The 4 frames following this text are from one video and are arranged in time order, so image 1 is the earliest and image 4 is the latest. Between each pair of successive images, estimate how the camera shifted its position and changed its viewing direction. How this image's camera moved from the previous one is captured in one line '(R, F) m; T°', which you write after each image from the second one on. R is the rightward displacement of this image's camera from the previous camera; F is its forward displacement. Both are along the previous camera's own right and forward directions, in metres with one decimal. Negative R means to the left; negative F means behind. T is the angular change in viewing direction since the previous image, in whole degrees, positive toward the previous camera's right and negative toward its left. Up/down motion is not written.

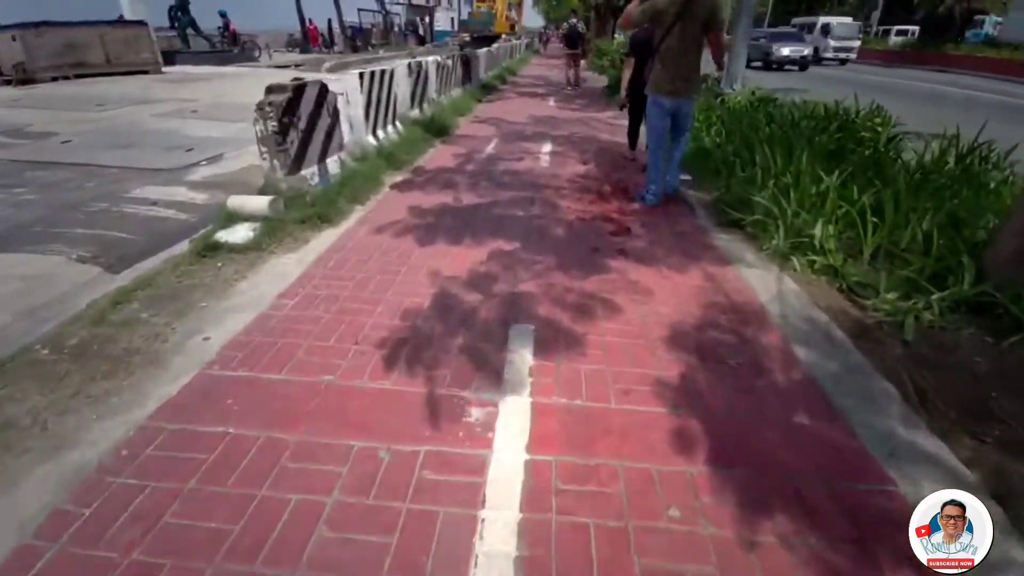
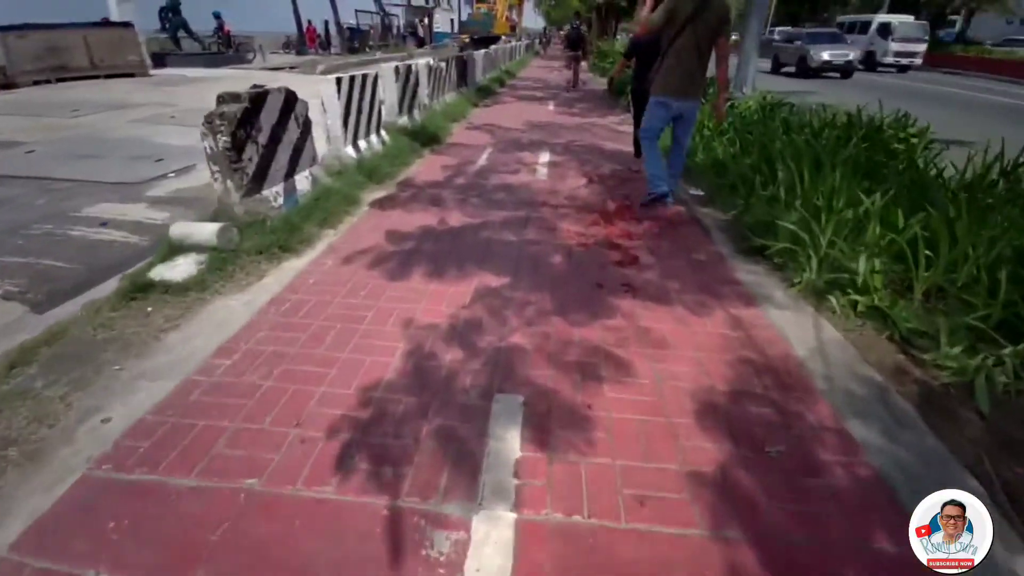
(+0.1, +1.3) m; 0°
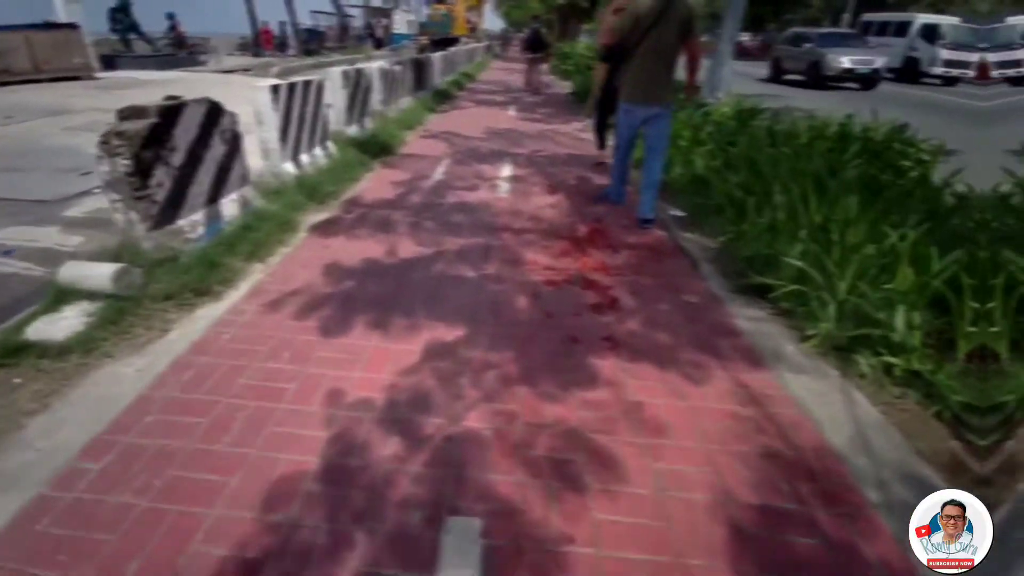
(+0.1, +1.3) m; +3°
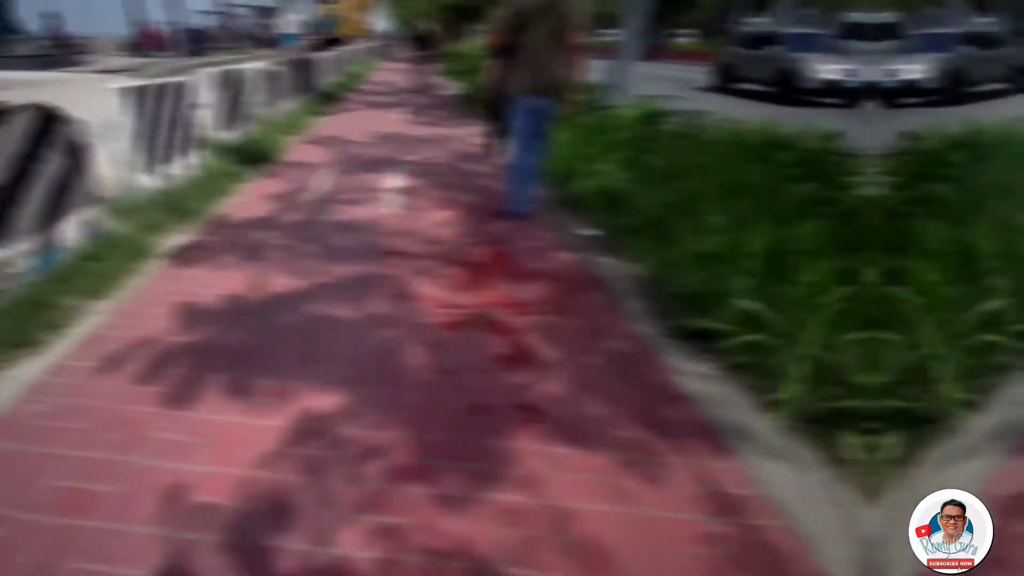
(+0.1, +1.4) m; +9°
